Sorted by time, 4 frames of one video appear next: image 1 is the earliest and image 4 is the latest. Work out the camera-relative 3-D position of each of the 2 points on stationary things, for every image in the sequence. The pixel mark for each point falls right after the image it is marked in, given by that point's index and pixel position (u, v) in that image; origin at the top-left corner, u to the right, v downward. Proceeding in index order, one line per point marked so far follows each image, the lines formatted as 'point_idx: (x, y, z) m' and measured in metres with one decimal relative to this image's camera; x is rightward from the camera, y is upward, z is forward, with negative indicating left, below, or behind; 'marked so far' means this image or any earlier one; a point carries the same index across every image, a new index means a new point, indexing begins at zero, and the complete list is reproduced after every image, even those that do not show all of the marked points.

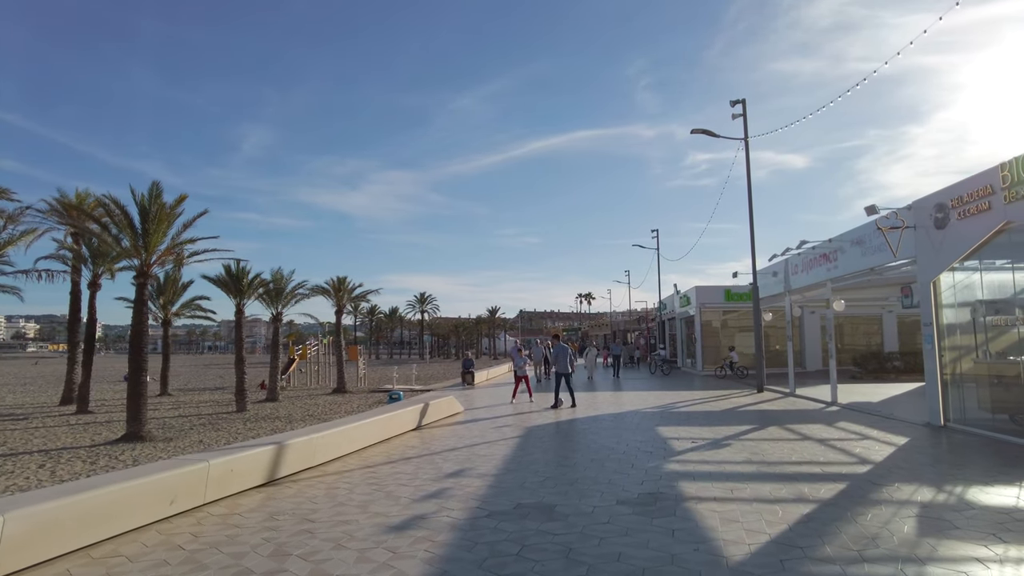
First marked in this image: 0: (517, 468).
0: (+0.1, -2.2, +8.1) m
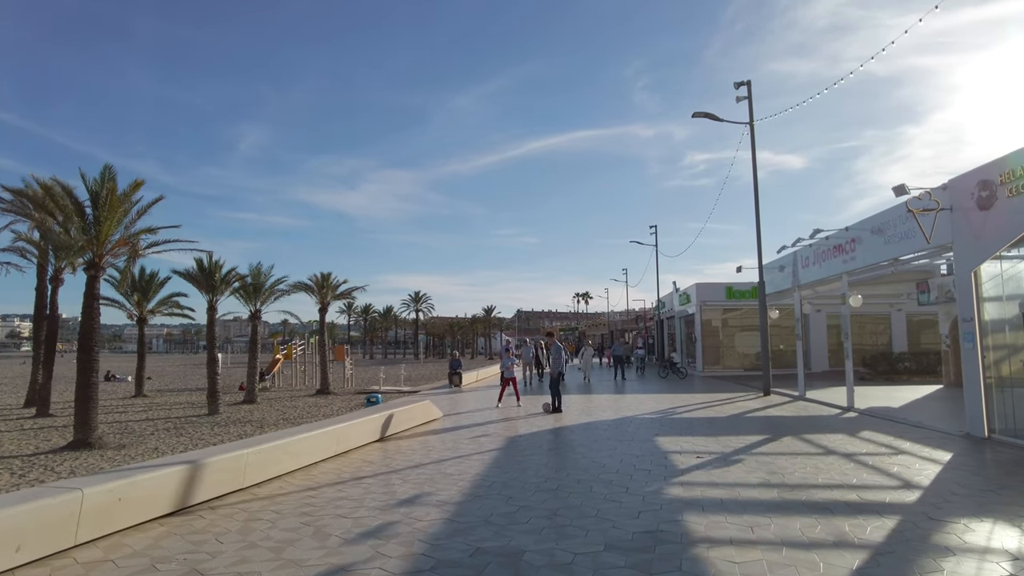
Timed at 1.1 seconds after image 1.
0: (-0.3, -2.1, +6.7) m
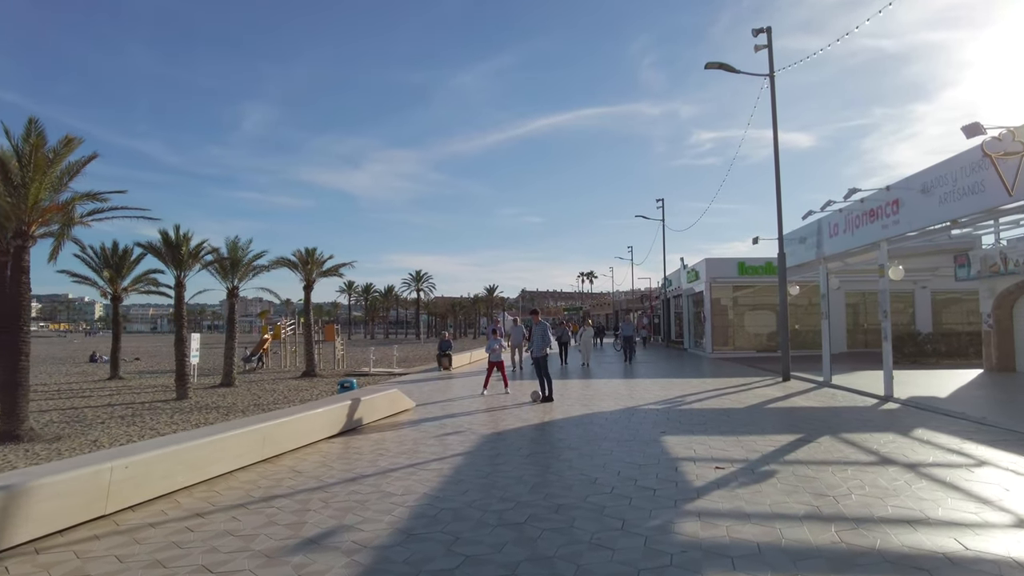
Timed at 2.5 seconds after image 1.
0: (-0.6, -1.8, +4.8) m
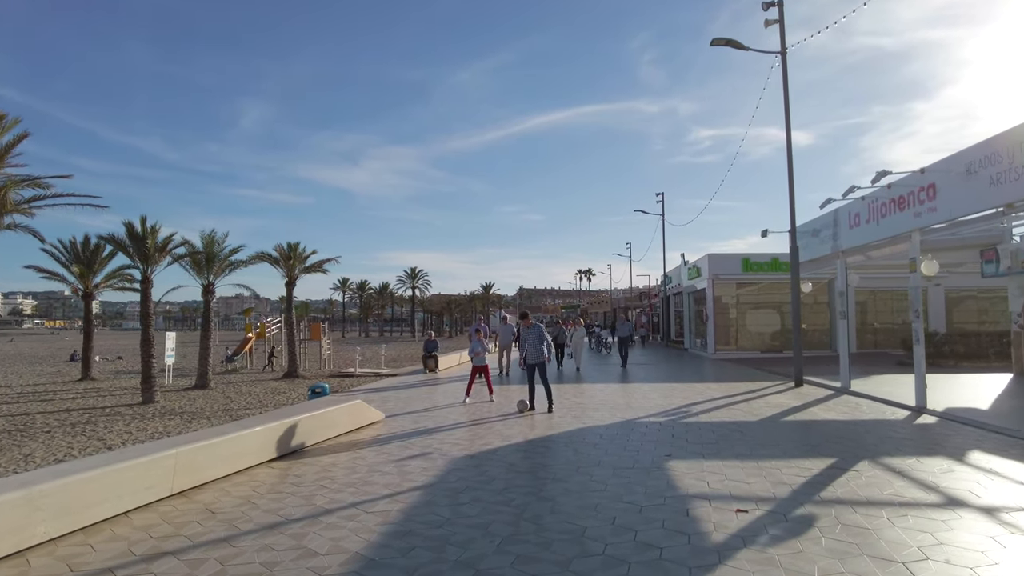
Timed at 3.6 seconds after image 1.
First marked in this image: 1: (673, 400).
0: (-0.9, -1.7, +3.4) m
1: (+3.1, -2.1, +12.6) m
